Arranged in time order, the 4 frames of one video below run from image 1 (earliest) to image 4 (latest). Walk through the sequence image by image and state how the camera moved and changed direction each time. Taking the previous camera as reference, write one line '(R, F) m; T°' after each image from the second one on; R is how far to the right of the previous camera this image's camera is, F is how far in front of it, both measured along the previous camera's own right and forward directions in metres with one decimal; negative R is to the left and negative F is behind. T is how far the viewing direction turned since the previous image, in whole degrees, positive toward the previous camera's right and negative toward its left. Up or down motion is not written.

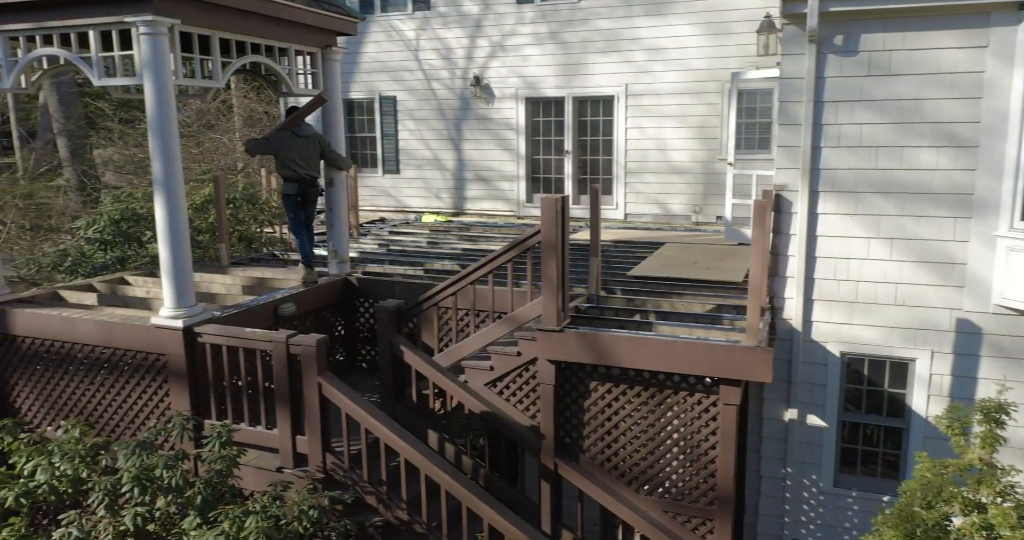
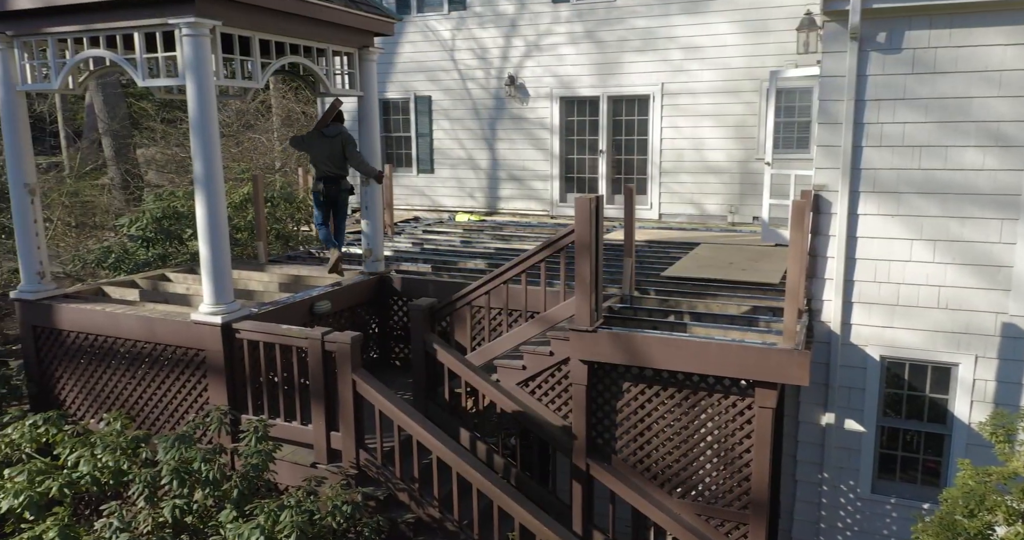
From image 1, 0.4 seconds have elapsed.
(0.0, 0.0) m; -2°
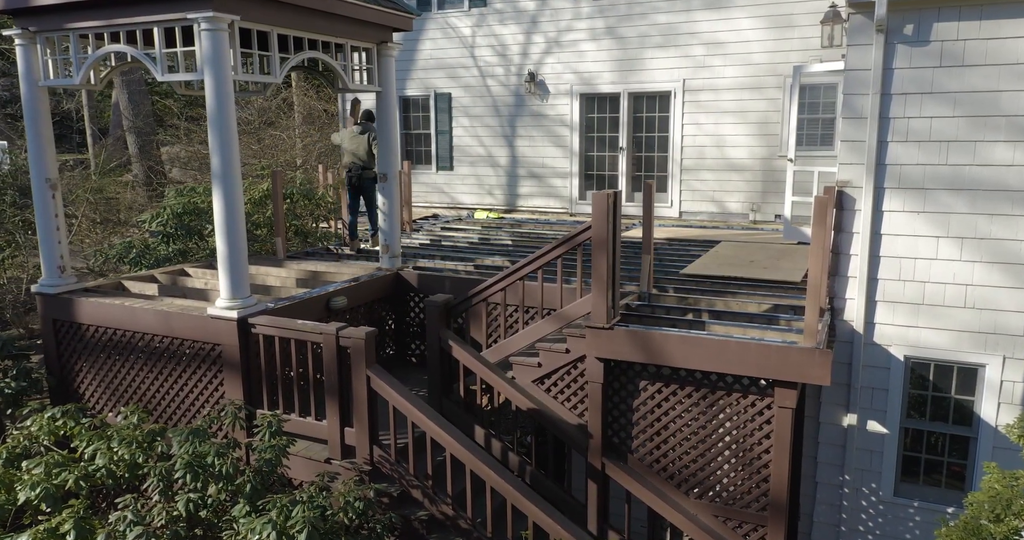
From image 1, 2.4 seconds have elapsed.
(0.0, +0.1) m; -1°
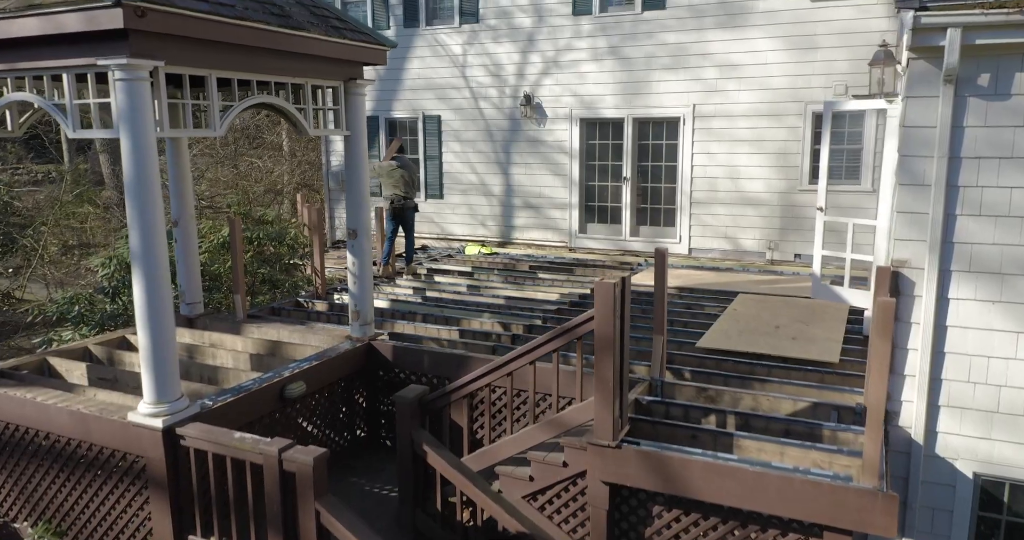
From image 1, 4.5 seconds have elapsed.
(+0.1, +1.0) m; 0°
